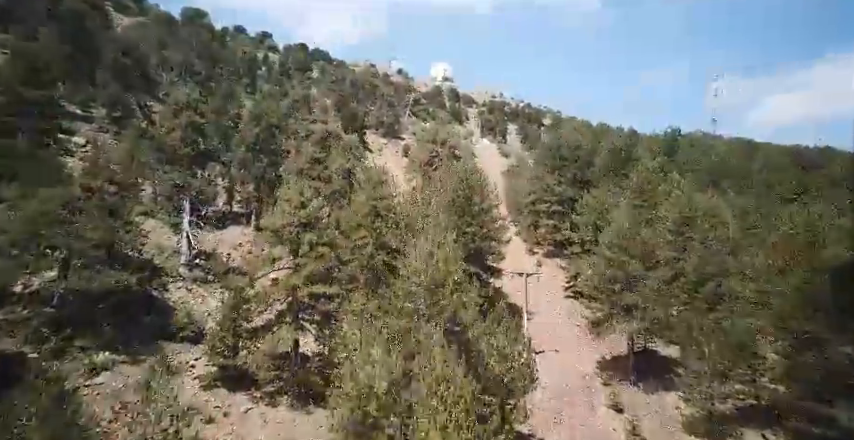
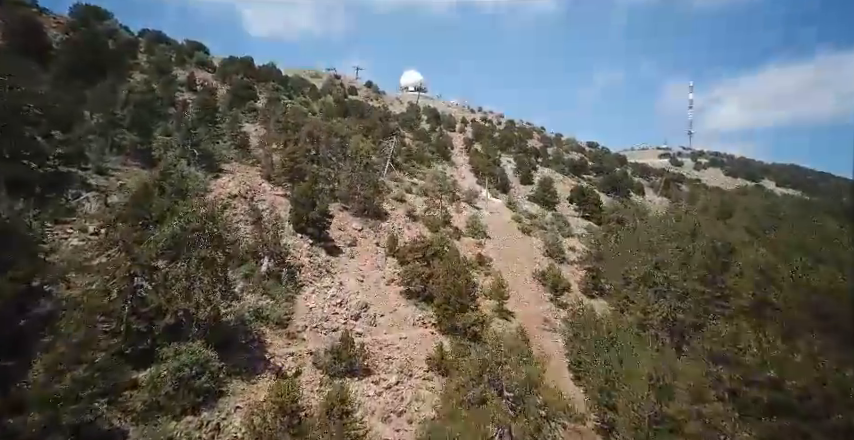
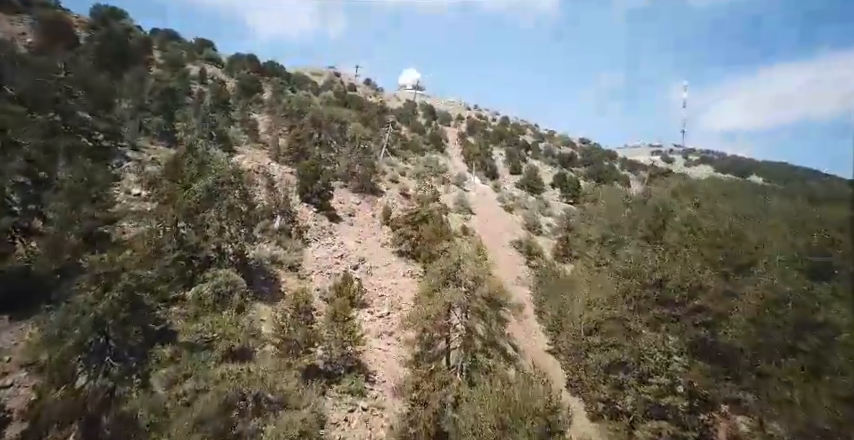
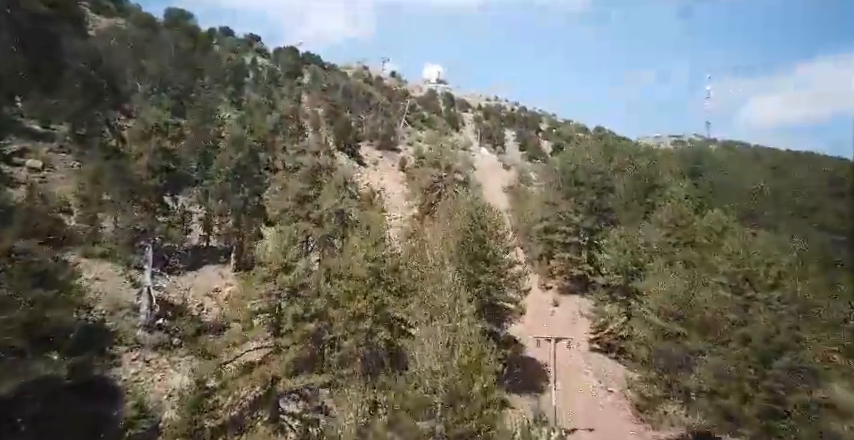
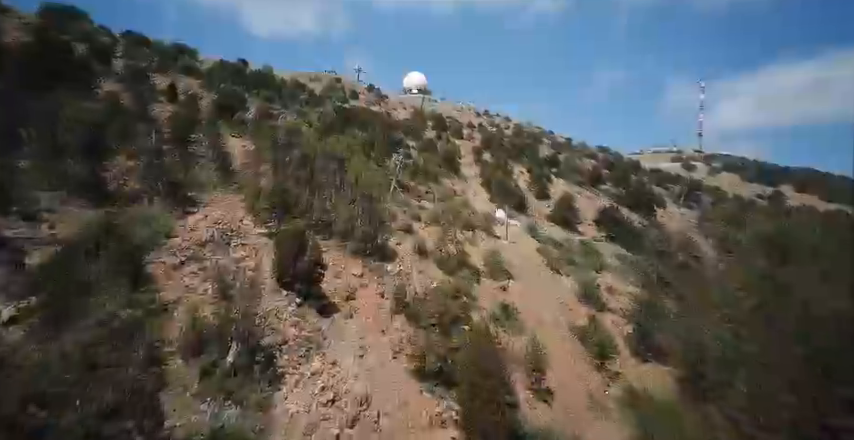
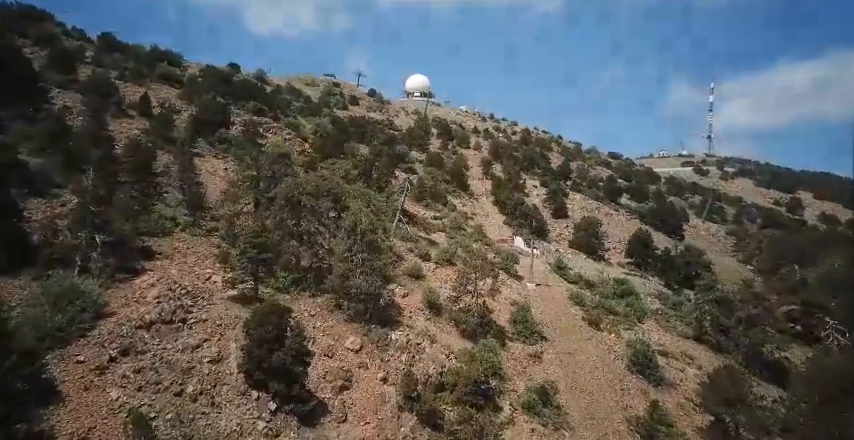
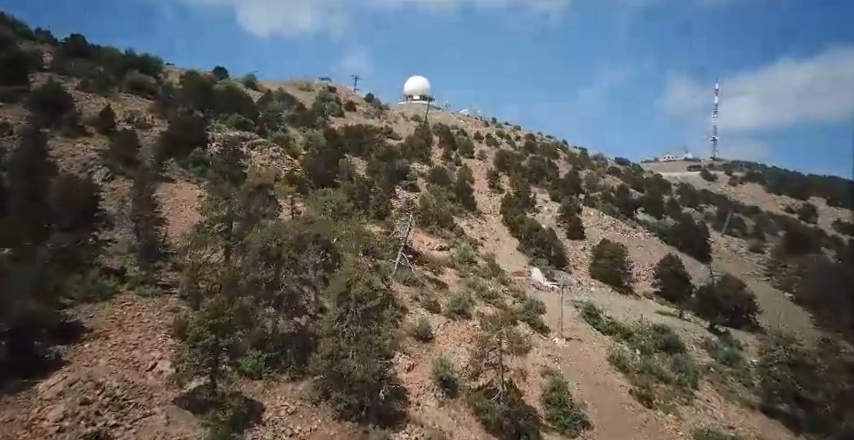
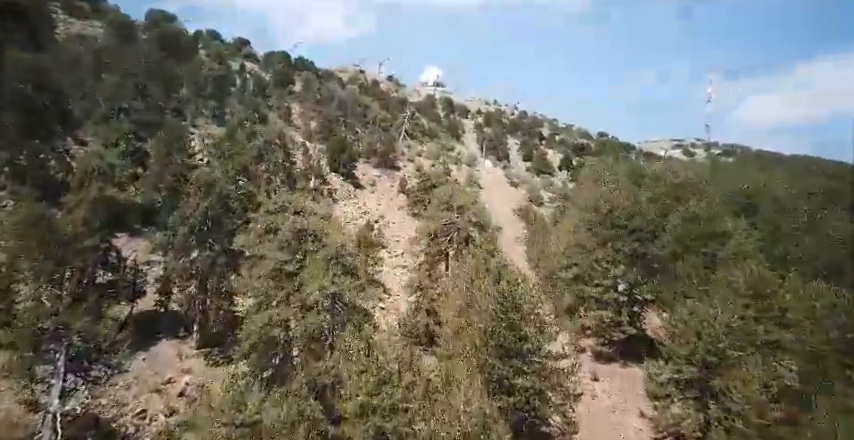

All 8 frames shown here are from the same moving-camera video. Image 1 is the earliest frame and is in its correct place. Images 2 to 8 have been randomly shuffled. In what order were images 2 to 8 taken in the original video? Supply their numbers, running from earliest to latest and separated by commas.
4, 8, 3, 2, 5, 6, 7
